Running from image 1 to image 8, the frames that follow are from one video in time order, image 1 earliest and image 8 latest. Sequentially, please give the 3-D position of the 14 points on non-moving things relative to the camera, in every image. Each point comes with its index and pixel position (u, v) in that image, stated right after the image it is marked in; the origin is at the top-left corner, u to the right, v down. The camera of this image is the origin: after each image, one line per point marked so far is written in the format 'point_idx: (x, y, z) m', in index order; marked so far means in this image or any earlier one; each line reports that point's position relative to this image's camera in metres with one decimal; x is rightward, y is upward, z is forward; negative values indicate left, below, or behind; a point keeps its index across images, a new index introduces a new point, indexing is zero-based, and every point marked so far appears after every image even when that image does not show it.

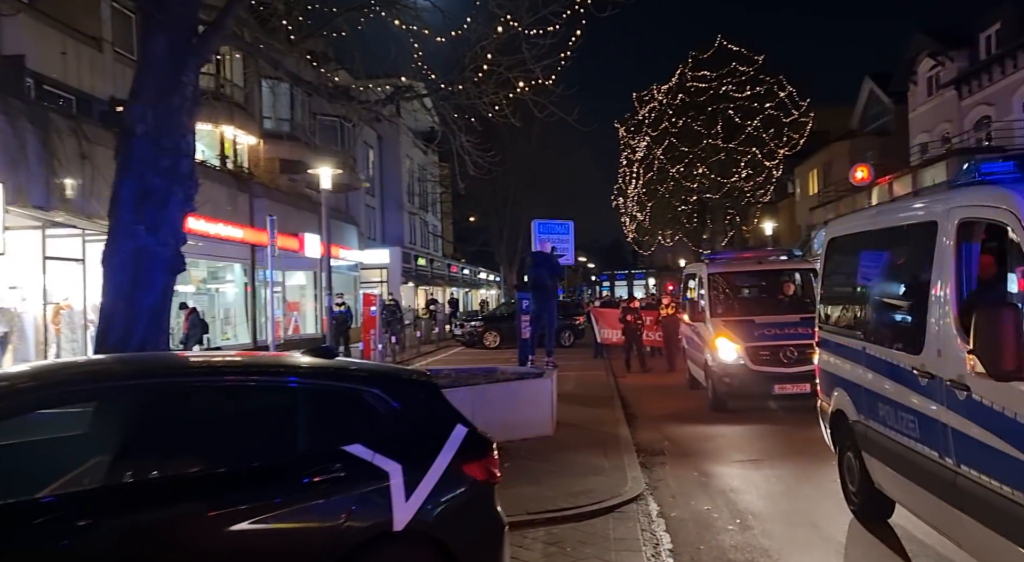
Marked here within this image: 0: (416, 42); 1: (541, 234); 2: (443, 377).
0: (-1.4, +3.7, +13.8) m
1: (+0.5, +0.8, +15.2) m
2: (-0.9, -1.2, +11.2) m
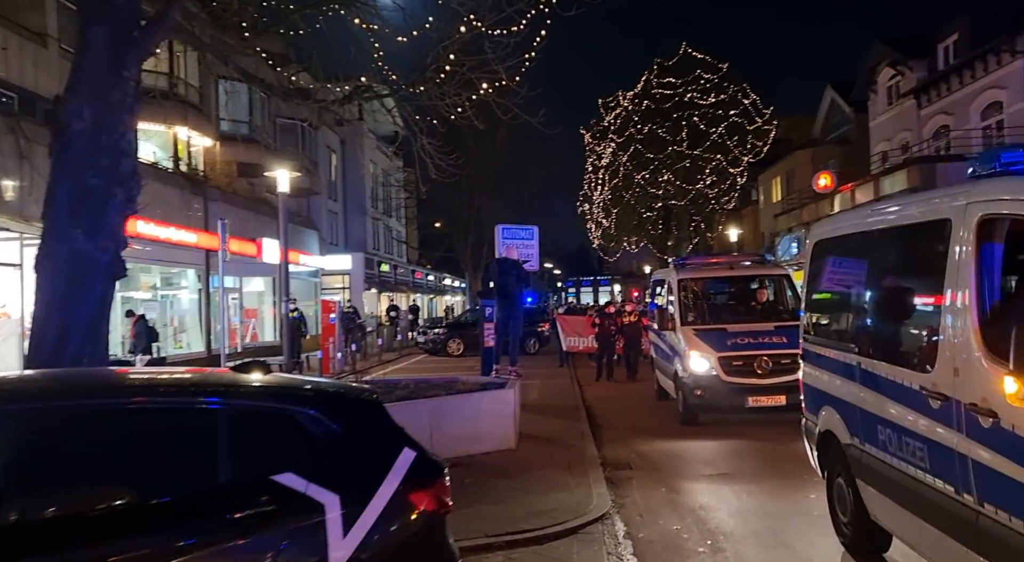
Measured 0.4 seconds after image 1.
0: (-2.0, +3.6, +13.4) m
1: (-0.1, +0.7, +14.8) m
2: (-1.4, -1.3, +10.7) m
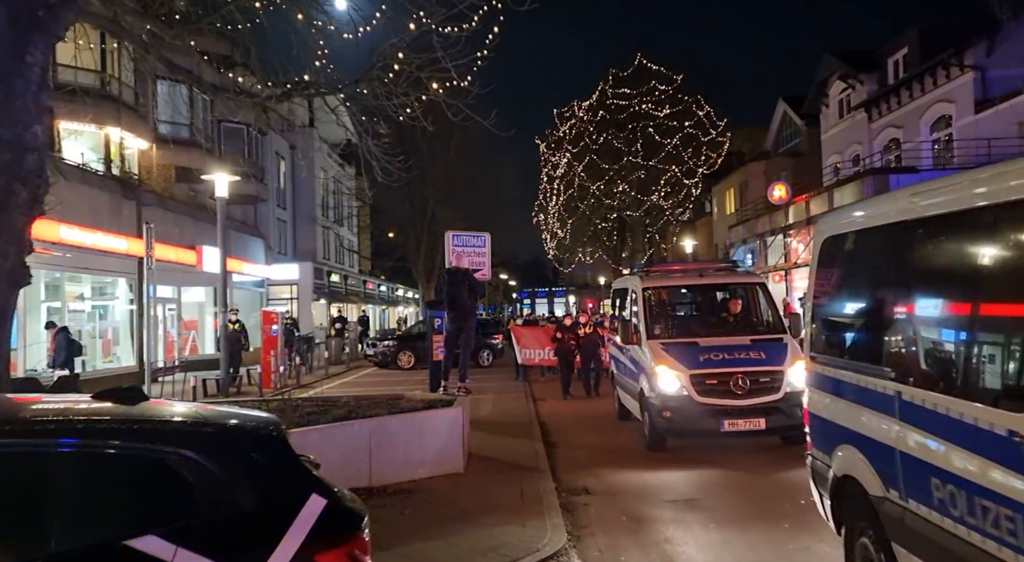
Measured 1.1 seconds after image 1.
0: (-2.7, +3.5, +12.5) m
1: (-1.0, +0.6, +14.0) m
2: (-2.0, -1.4, +9.8) m
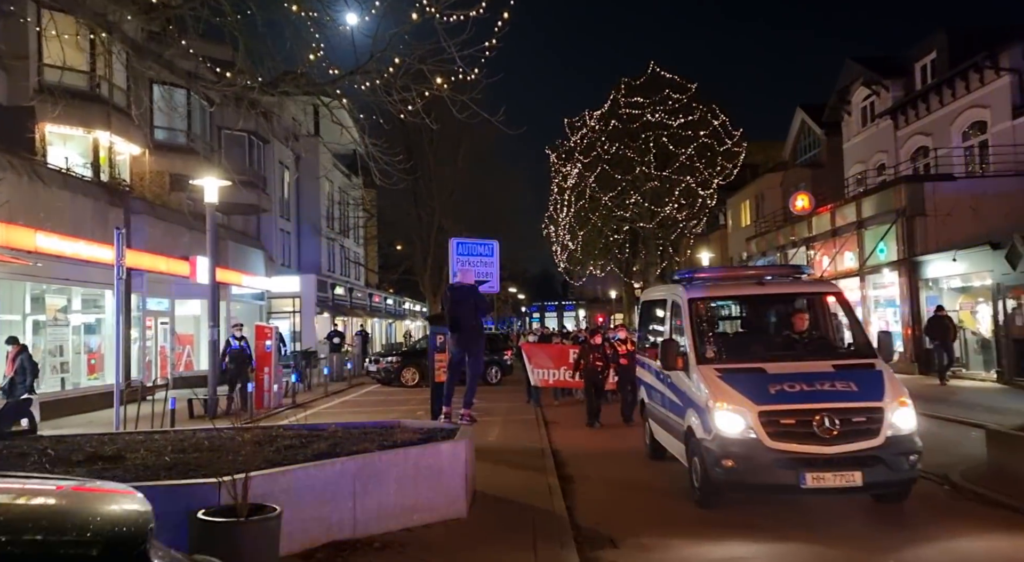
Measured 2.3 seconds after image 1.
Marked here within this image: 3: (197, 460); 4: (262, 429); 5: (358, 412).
0: (-2.6, +3.3, +11.3) m
1: (-0.8, +0.4, +12.7) m
2: (-1.9, -1.6, +8.5) m
3: (-2.7, -1.5, +7.2) m
4: (-2.7, -1.6, +9.1) m
5: (-3.3, -2.8, +18.5) m
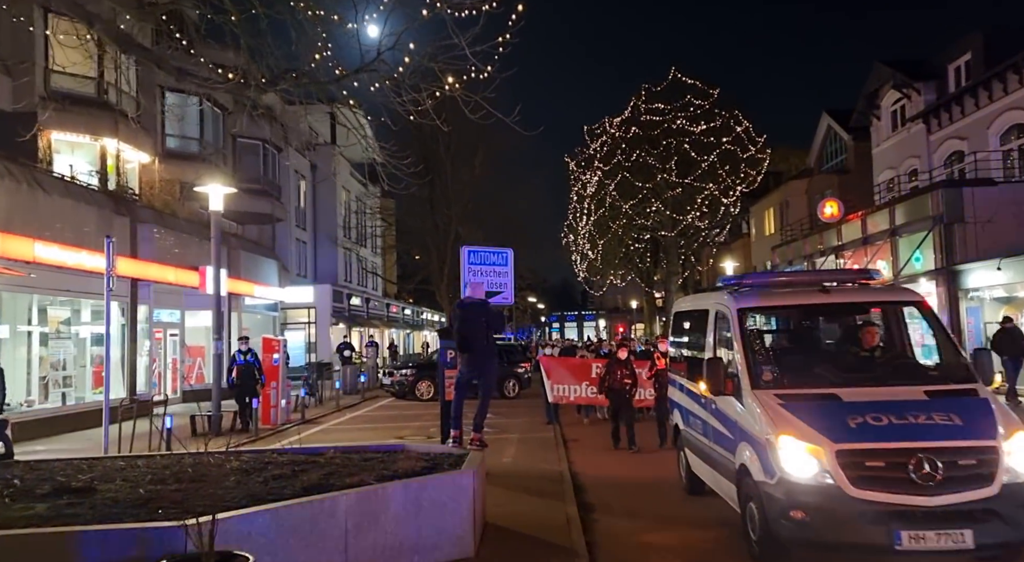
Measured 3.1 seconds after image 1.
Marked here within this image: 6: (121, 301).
0: (-2.4, +3.2, +10.6) m
1: (-0.6, +0.2, +12.0) m
2: (-1.7, -1.7, +7.7) m
3: (-2.6, -1.6, +6.5) m
4: (-2.6, -1.7, +8.4) m
5: (-2.9, -3.0, +17.8) m
6: (-8.8, -0.4, +19.4) m
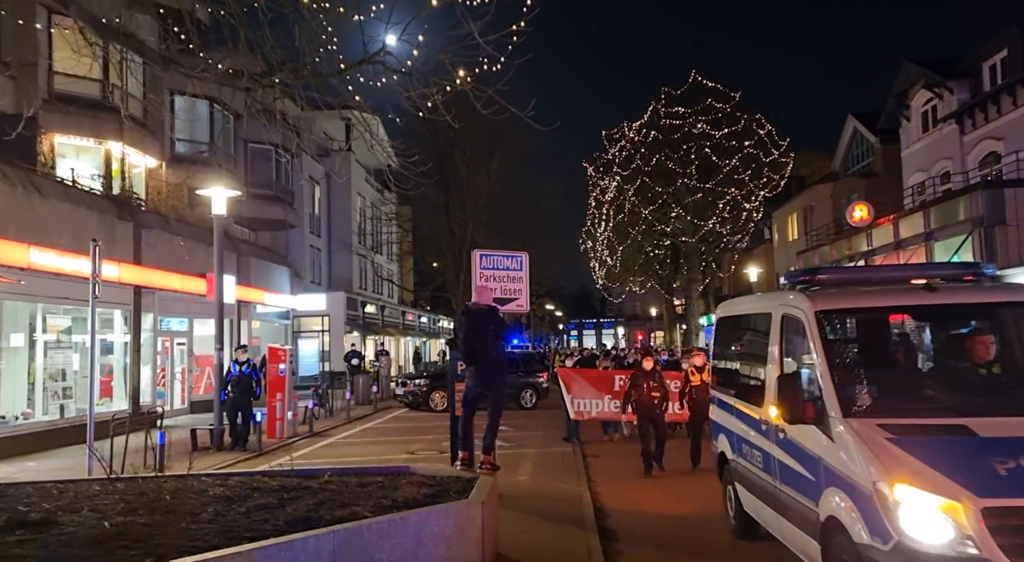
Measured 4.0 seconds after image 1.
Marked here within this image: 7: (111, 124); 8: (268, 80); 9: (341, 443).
0: (-2.2, +3.1, +9.9) m
1: (-0.4, +0.1, +11.2) m
2: (-1.6, -1.7, +6.9) m
3: (-2.5, -1.7, +5.7) m
4: (-2.4, -1.8, +7.6) m
5: (-2.6, -3.2, +17.0) m
6: (-8.4, -0.6, +18.7) m
7: (-9.3, +3.6, +20.0) m
8: (-2.9, +2.3, +10.0) m
9: (-3.3, -3.1, +16.8) m
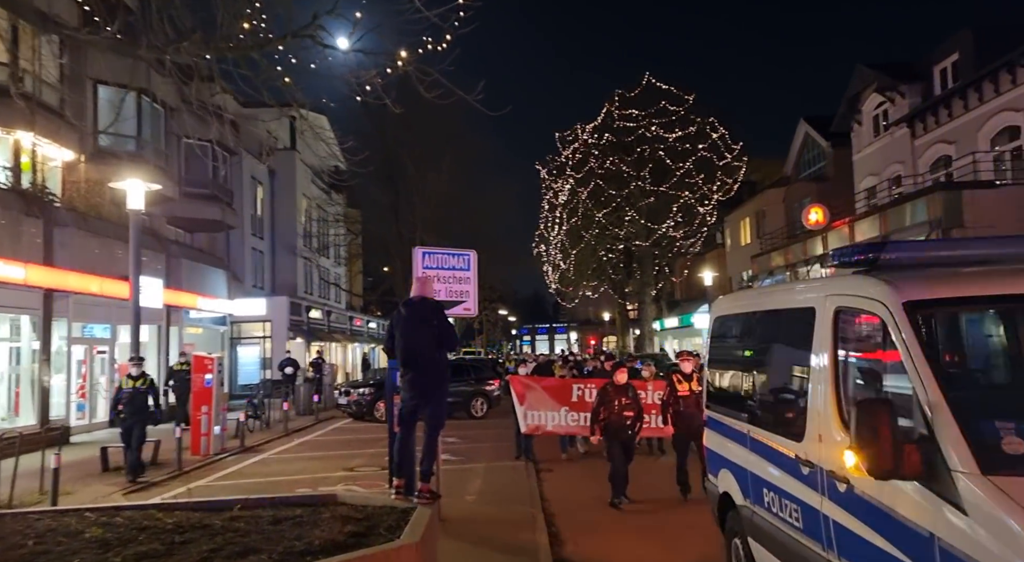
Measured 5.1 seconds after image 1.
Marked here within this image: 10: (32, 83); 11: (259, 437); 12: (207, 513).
0: (-2.8, +3.1, +8.6) m
1: (-1.0, +0.1, +10.0) m
2: (-2.0, -1.7, +5.7) m
3: (-2.8, -1.6, +4.4) m
4: (-2.9, -1.8, +6.3) m
5: (-3.6, -3.2, +15.7) m
6: (-9.5, -0.7, +17.1) m
7: (-10.4, +3.6, +18.4) m
8: (-3.4, +2.3, +8.7) m
9: (-4.2, -3.2, +15.5) m
10: (-10.3, +4.3, +18.6) m
11: (-5.4, -3.4, +18.8) m
12: (-2.4, -1.8, +6.6) m
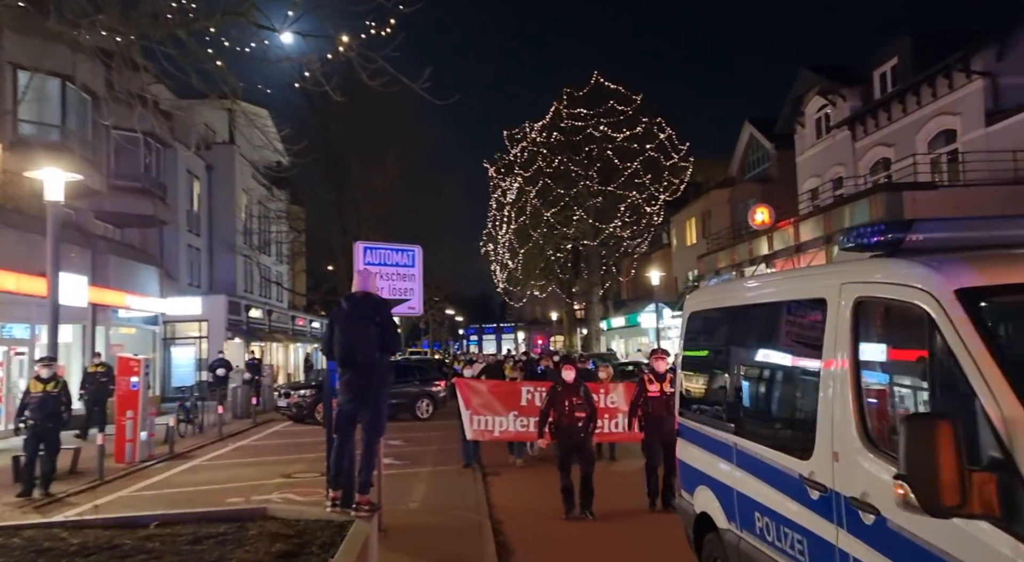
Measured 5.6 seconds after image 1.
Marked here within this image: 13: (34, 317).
0: (-3.3, +3.1, +8.0) m
1: (-1.6, +0.2, +9.4) m
2: (-2.3, -1.6, +5.1) m
3: (-3.1, -1.6, +3.7) m
4: (-3.2, -1.7, +5.6) m
5: (-4.5, -3.1, +14.9) m
6: (-10.5, -0.6, +16.0) m
7: (-11.4, +3.6, +17.2) m
8: (-3.9, +2.4, +8.0) m
9: (-5.2, -3.1, +14.7) m
10: (-11.4, +4.3, +17.5) m
11: (-6.5, -3.4, +17.9) m
12: (-2.7, -1.7, +6.0) m
13: (-11.0, -0.8, +19.9) m
